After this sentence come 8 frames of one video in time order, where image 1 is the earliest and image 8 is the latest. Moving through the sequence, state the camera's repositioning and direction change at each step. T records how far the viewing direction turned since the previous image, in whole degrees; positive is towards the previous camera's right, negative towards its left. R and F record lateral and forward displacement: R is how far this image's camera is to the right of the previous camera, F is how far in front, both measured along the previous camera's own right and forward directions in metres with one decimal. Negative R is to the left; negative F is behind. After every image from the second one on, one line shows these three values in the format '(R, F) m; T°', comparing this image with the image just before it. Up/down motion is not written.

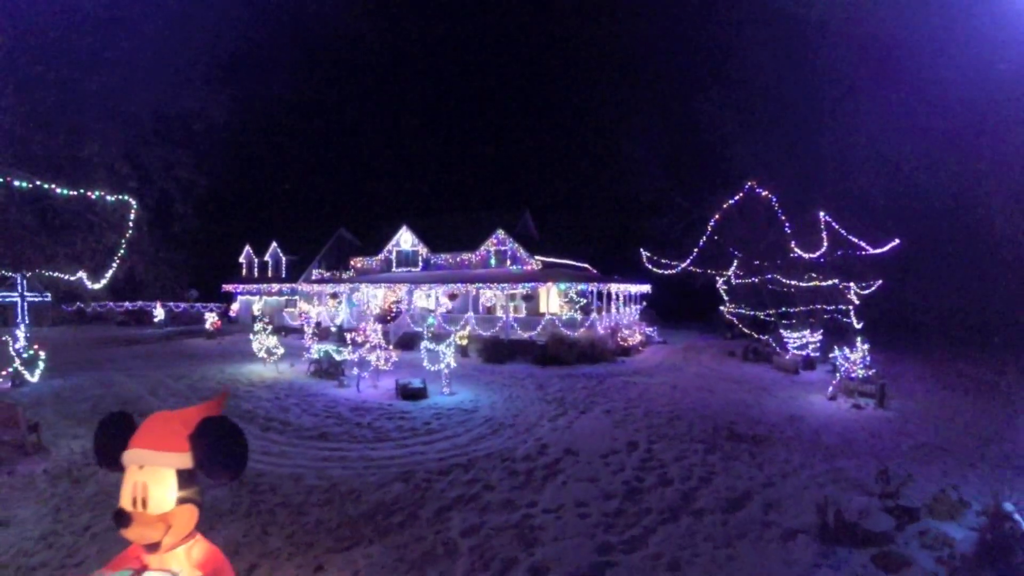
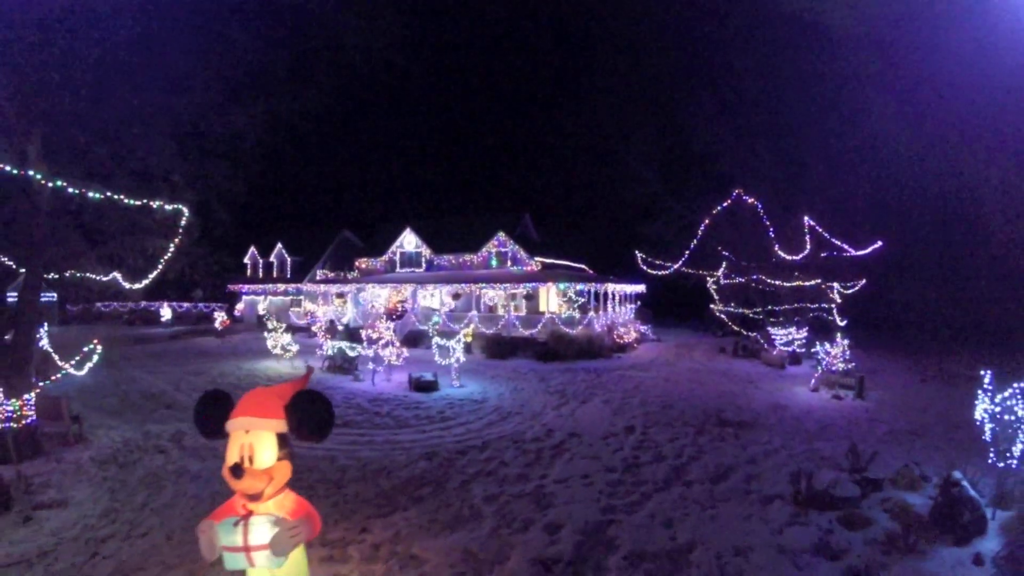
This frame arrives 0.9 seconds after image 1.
(-0.2, -0.8) m; +1°
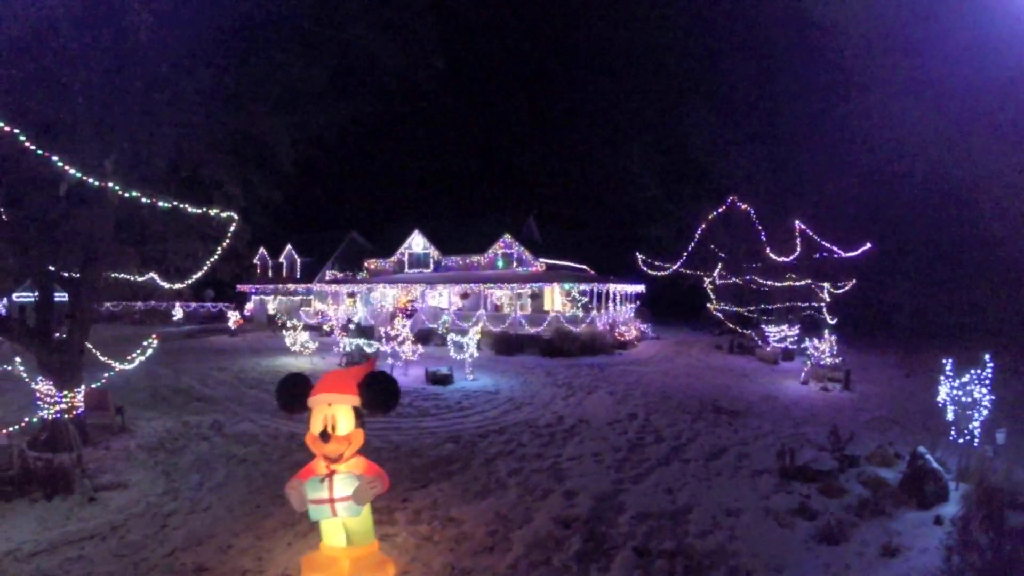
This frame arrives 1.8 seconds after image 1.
(-0.2, -0.8) m; 0°
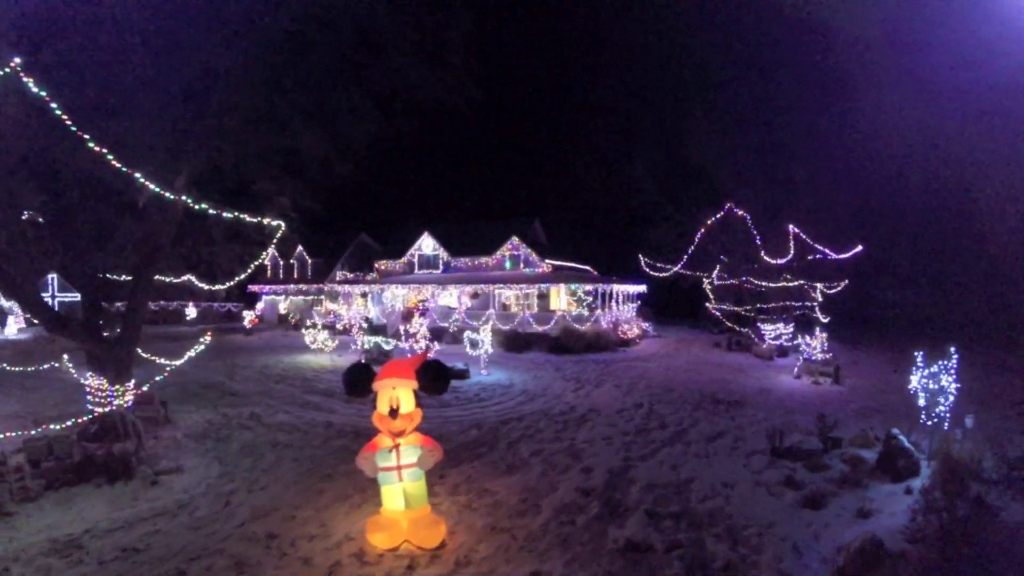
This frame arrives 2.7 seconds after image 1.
(-0.2, -0.8) m; 0°
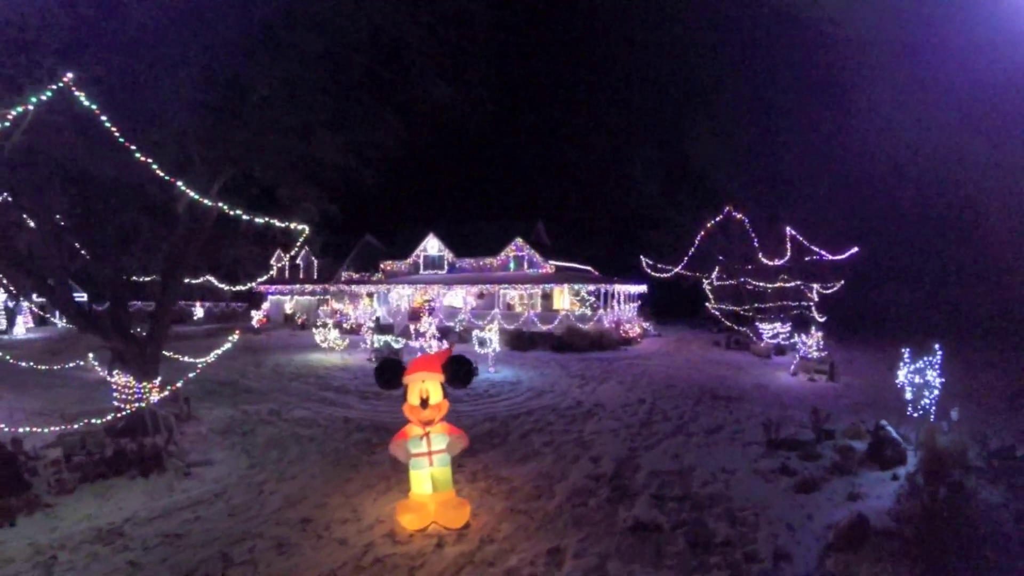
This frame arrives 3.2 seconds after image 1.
(-0.2, -0.5) m; 0°
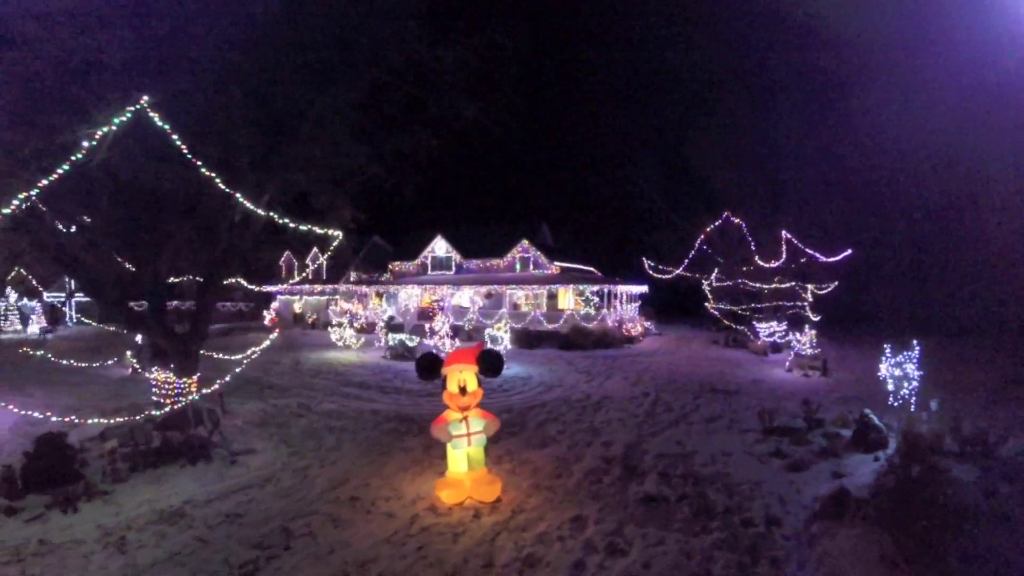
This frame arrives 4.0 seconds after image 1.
(-0.3, -0.8) m; 0°
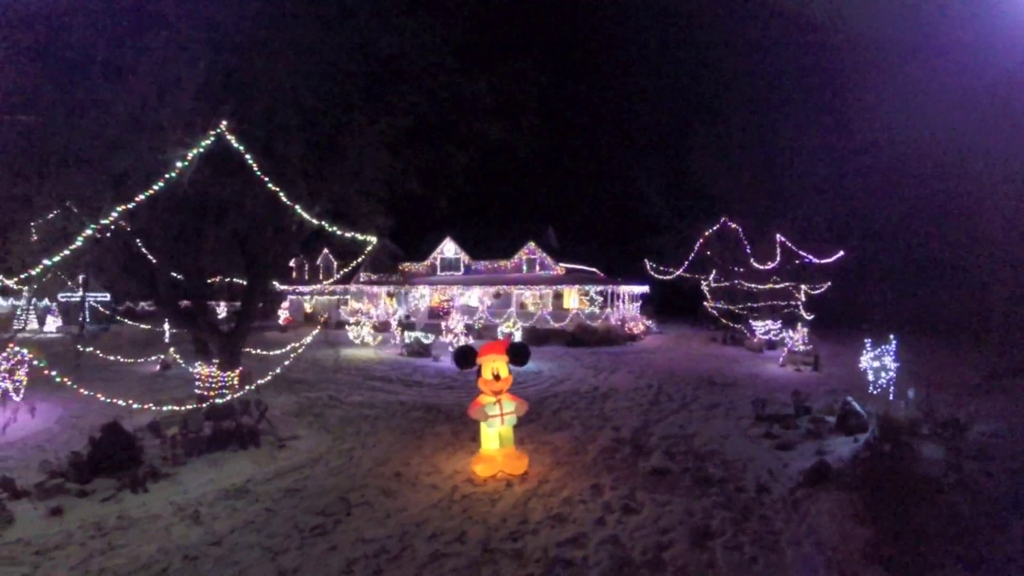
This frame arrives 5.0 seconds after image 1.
(-0.3, -1.0) m; 0°
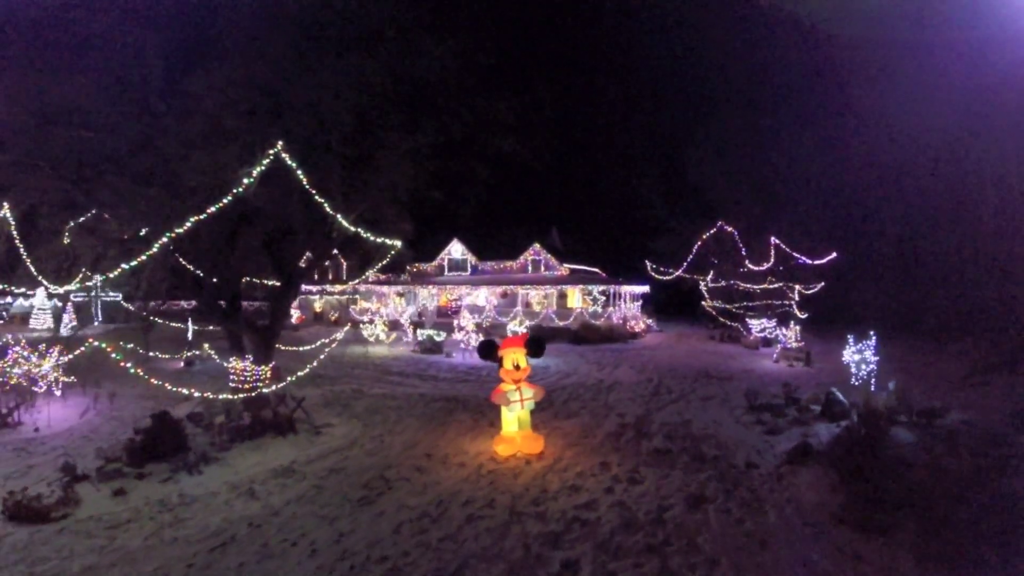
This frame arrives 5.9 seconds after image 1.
(-0.2, -0.9) m; 0°
